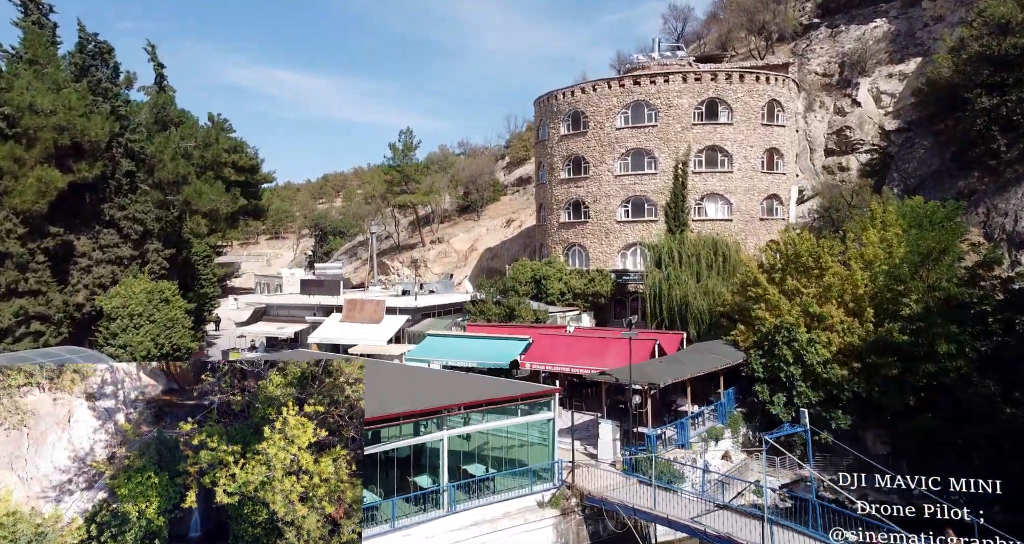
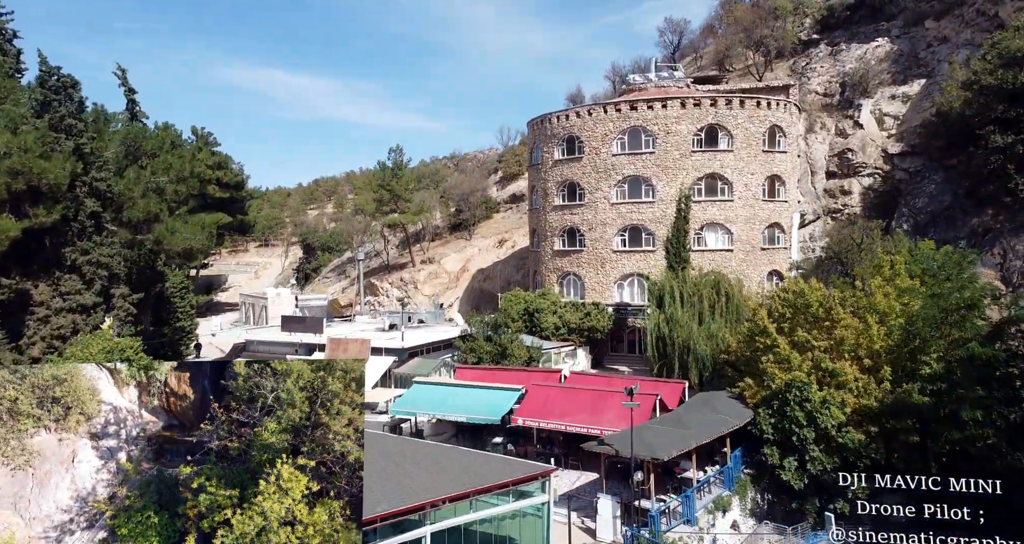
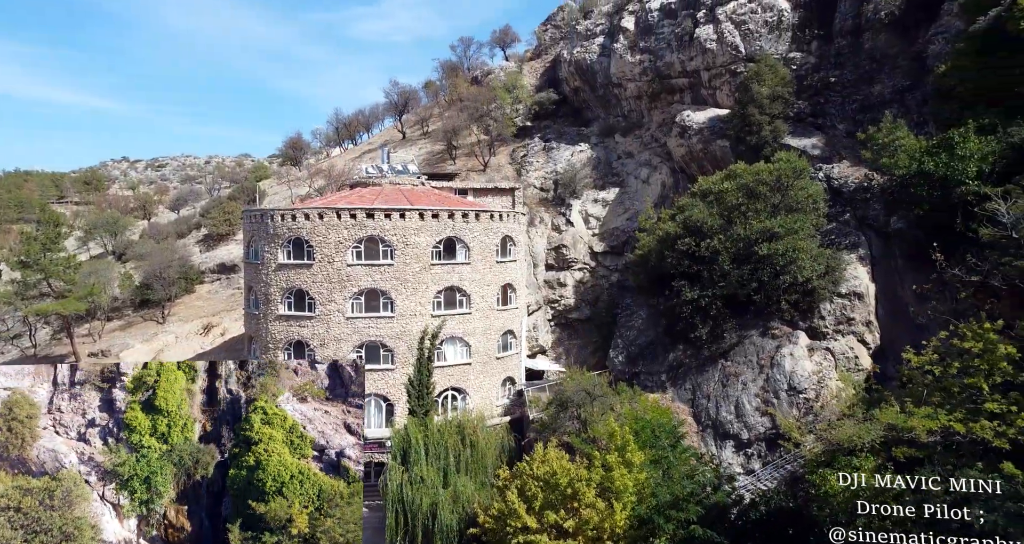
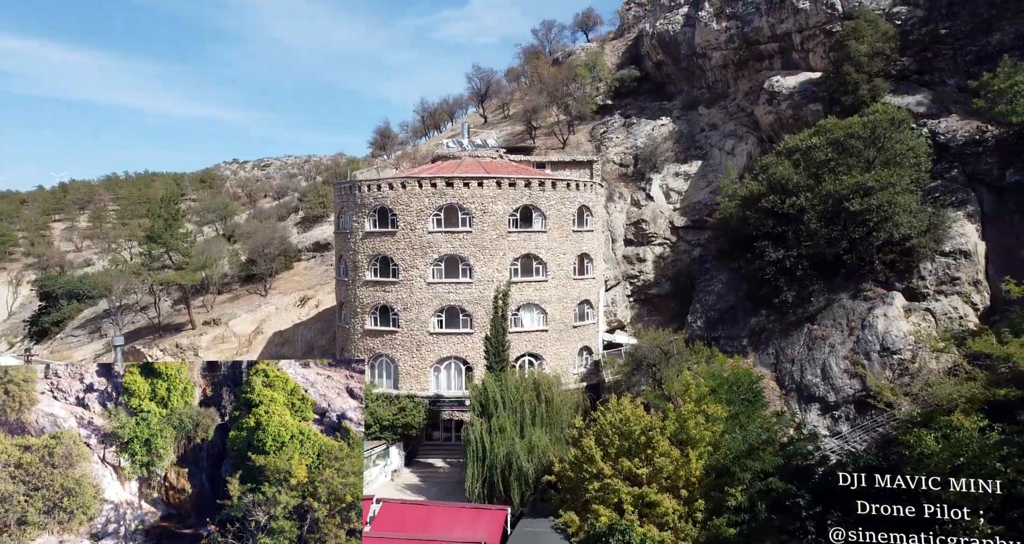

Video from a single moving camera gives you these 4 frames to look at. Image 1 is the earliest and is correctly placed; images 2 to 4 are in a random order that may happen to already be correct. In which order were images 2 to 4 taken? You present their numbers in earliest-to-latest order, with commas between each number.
2, 4, 3
